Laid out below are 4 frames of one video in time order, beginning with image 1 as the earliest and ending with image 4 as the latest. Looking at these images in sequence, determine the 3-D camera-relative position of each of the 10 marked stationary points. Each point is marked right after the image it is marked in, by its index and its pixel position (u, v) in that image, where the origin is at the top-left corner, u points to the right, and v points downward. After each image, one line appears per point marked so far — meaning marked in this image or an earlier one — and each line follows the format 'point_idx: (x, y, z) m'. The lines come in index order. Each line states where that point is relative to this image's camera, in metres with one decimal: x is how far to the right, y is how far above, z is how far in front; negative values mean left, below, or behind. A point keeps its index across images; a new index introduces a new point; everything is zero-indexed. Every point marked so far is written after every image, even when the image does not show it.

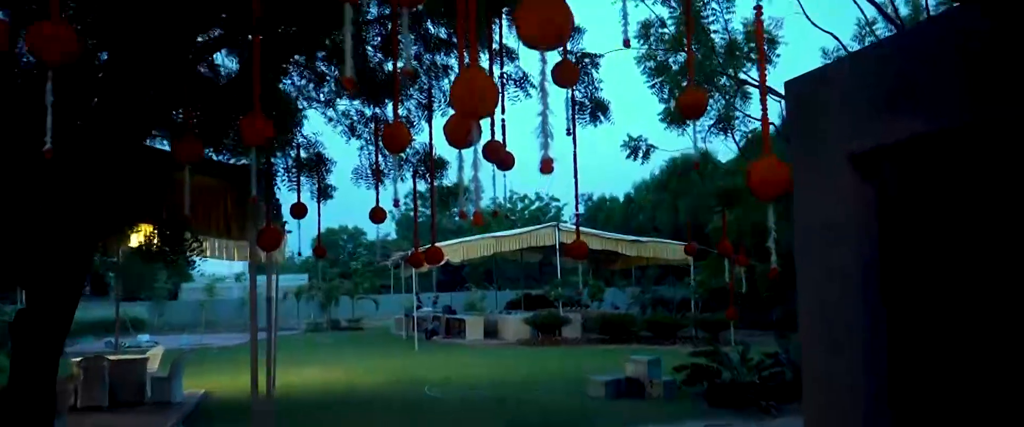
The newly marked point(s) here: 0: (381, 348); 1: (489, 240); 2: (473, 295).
0: (-2.2, -2.2, +13.3) m
1: (-0.4, -0.4, +12.8) m
2: (-0.9, -1.9, +18.7) m
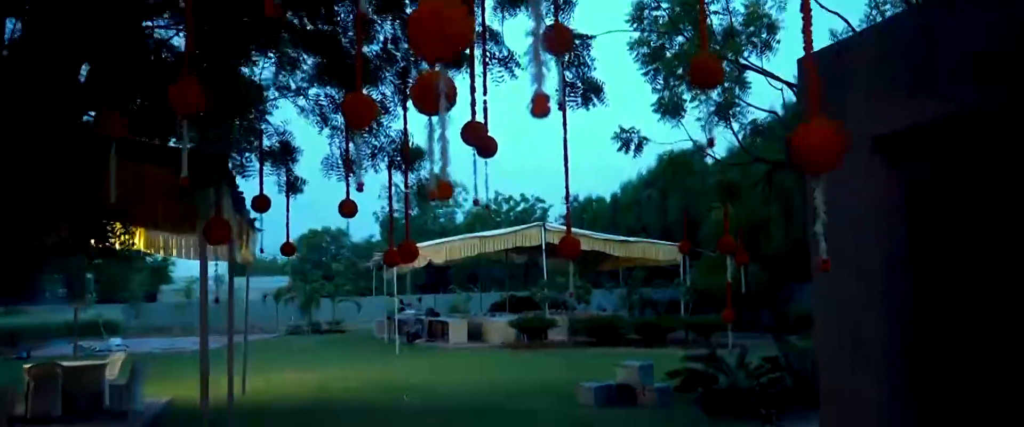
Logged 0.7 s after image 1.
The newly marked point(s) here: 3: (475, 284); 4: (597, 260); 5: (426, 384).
0: (-2.4, -2.2, +12.9) m
1: (-0.6, -0.4, +12.4) m
2: (-1.3, -1.9, +18.3) m
3: (-0.9, -1.7, +19.7) m
4: (+1.5, -0.8, +14.3) m
5: (-0.9, -1.8, +8.7) m
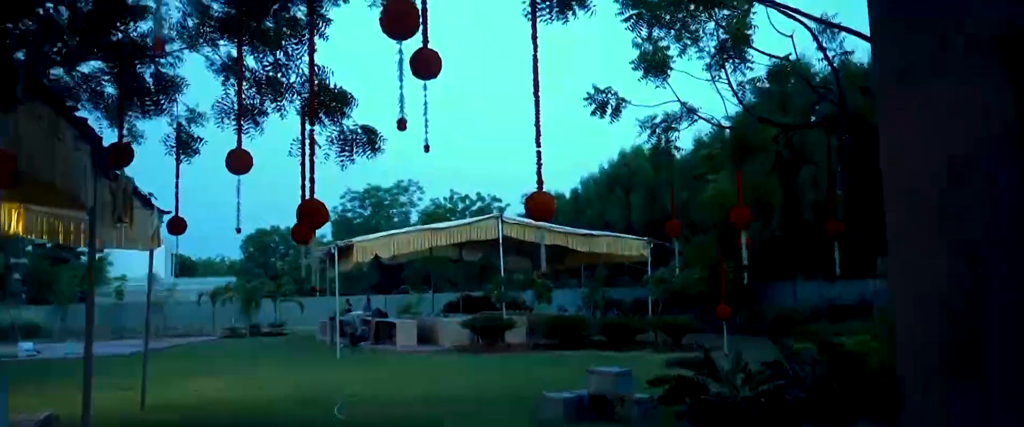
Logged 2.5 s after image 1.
0: (-3.1, -2.1, +11.7) m
1: (-1.3, -0.3, +11.4) m
2: (-2.2, -1.8, +17.2) m
3: (-2.0, -1.7, +18.7) m
4: (+0.8, -0.7, +13.4) m
5: (-1.4, -1.7, +7.6) m
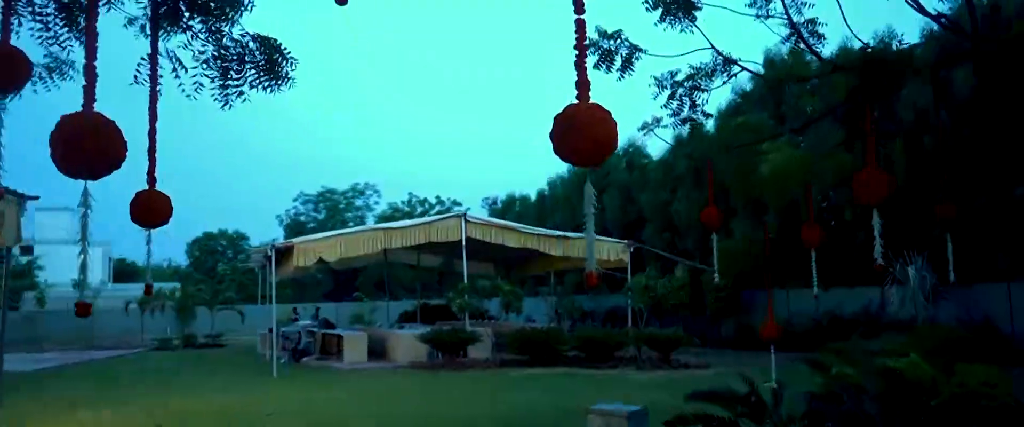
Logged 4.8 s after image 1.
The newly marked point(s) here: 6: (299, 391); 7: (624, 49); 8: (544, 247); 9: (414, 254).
0: (-3.6, -2.1, +10.3) m
1: (-1.7, -0.3, +10.1) m
2: (-3.0, -1.8, +15.8) m
3: (-2.8, -1.7, +17.3) m
4: (+0.2, -0.7, +12.2) m
5: (-1.6, -1.6, +6.3) m
6: (-2.3, -1.8, +8.3) m
7: (+0.5, +0.8, +3.6) m
8: (+0.5, -0.5, +10.2) m
9: (-1.5, -0.6, +12.2) m
